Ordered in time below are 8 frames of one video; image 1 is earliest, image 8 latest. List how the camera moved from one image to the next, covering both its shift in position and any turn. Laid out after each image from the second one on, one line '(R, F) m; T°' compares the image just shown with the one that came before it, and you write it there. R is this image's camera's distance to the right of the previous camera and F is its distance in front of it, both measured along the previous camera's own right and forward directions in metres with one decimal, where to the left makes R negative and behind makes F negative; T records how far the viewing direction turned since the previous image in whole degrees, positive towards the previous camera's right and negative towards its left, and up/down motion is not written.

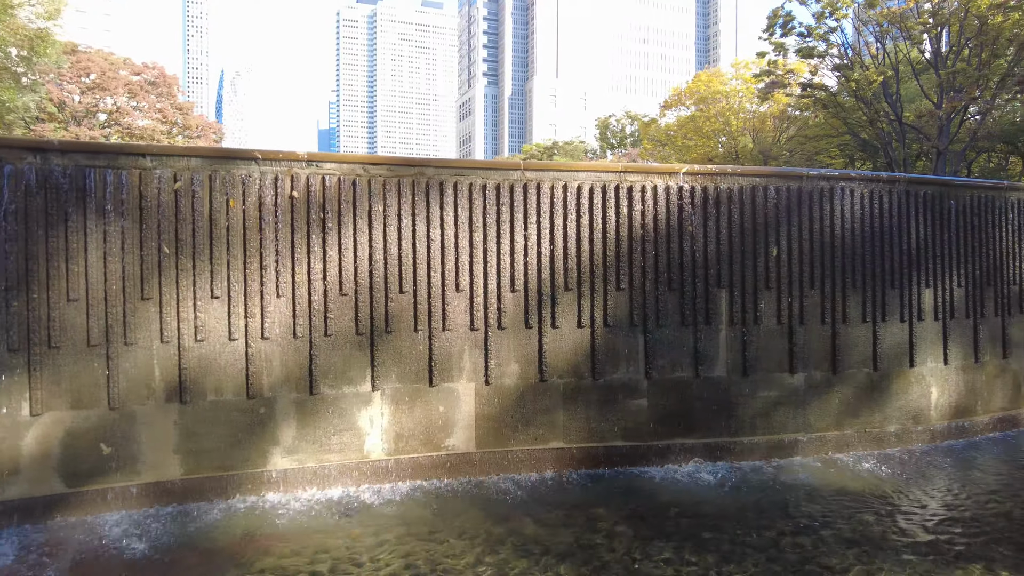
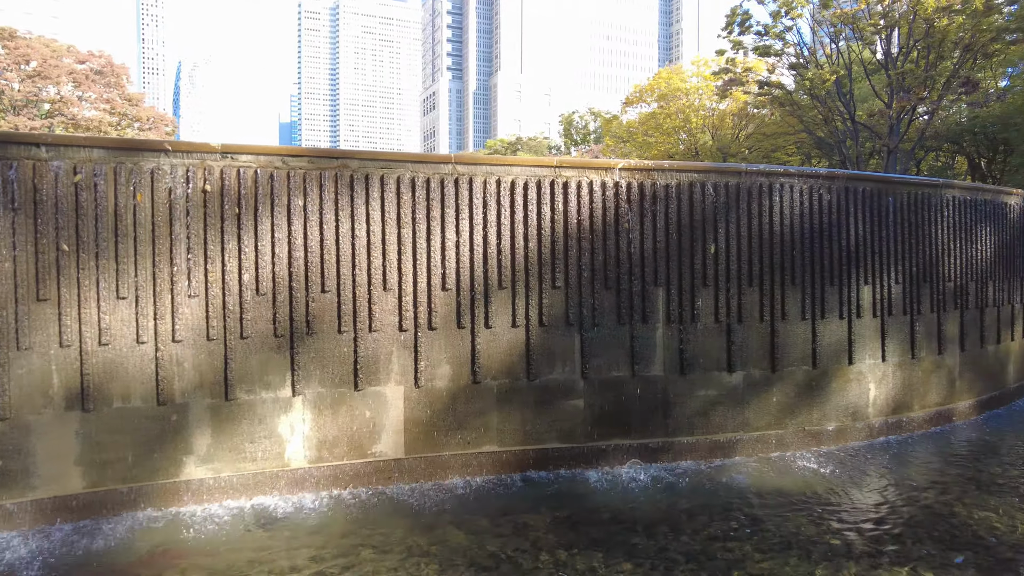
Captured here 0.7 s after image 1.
(+0.3, +0.2) m; +3°
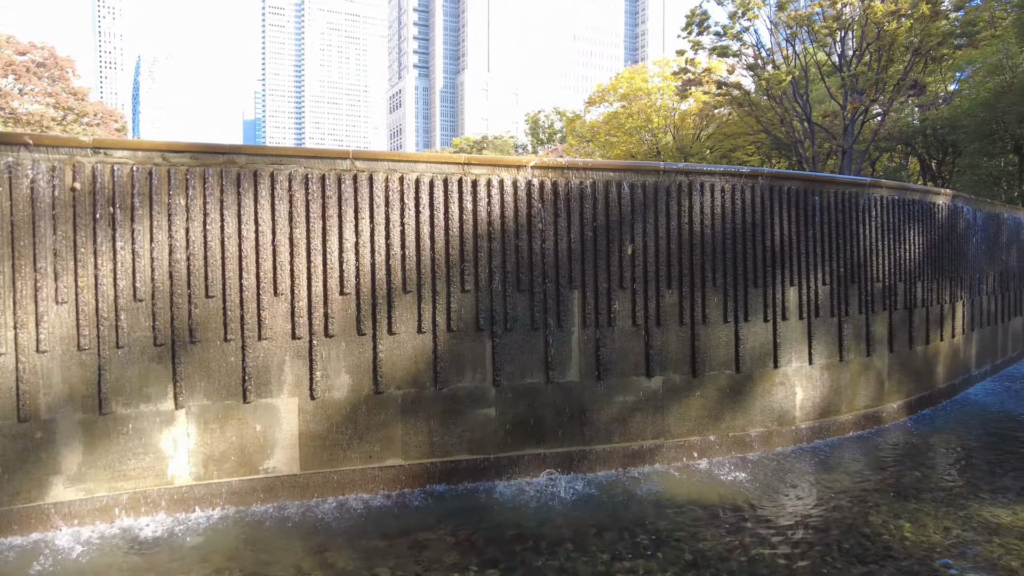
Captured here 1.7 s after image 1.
(+0.6, +0.3) m; +3°
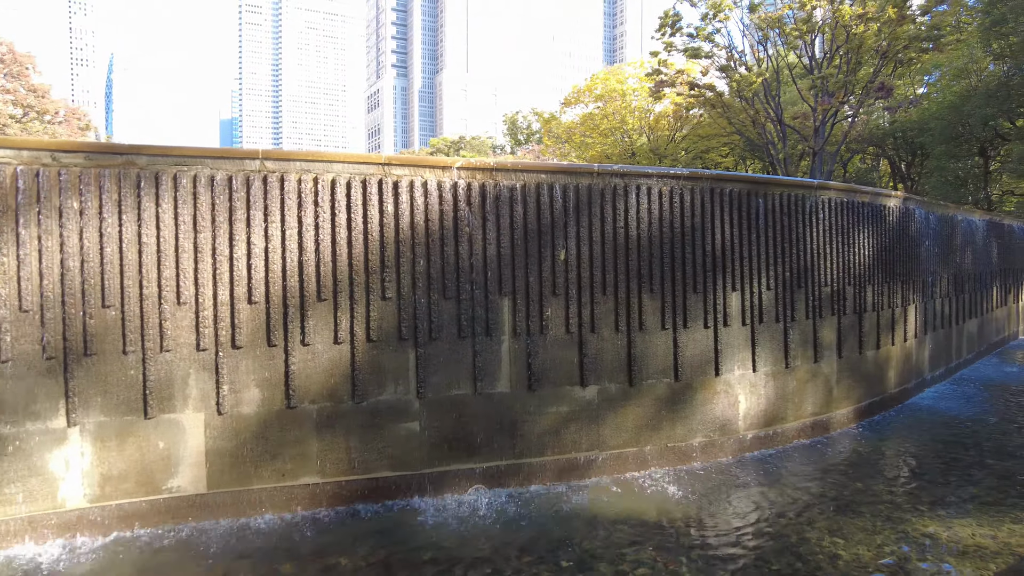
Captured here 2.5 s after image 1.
(+0.5, +0.3) m; +2°
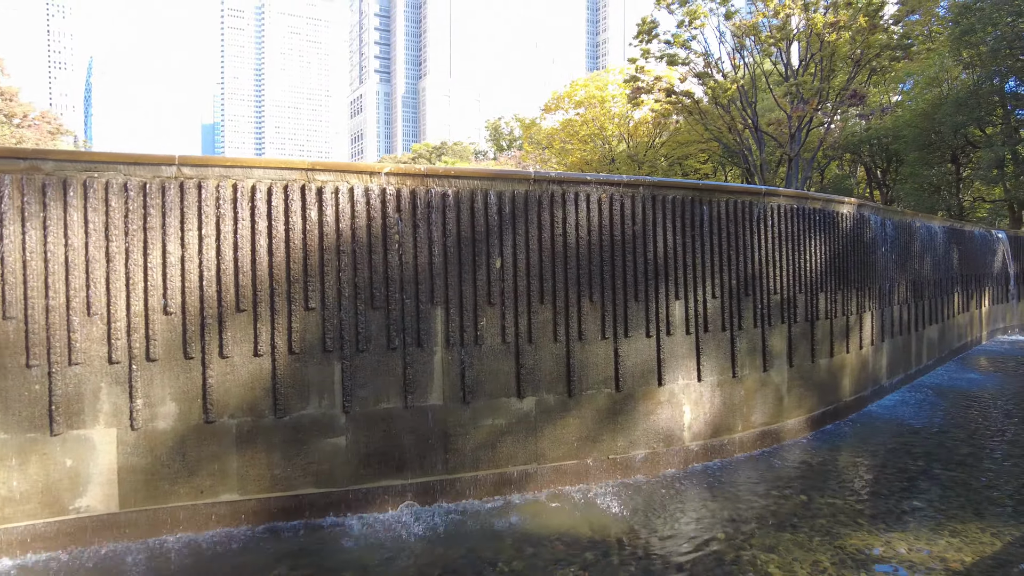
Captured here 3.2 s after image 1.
(+0.4, +0.2) m; +1°
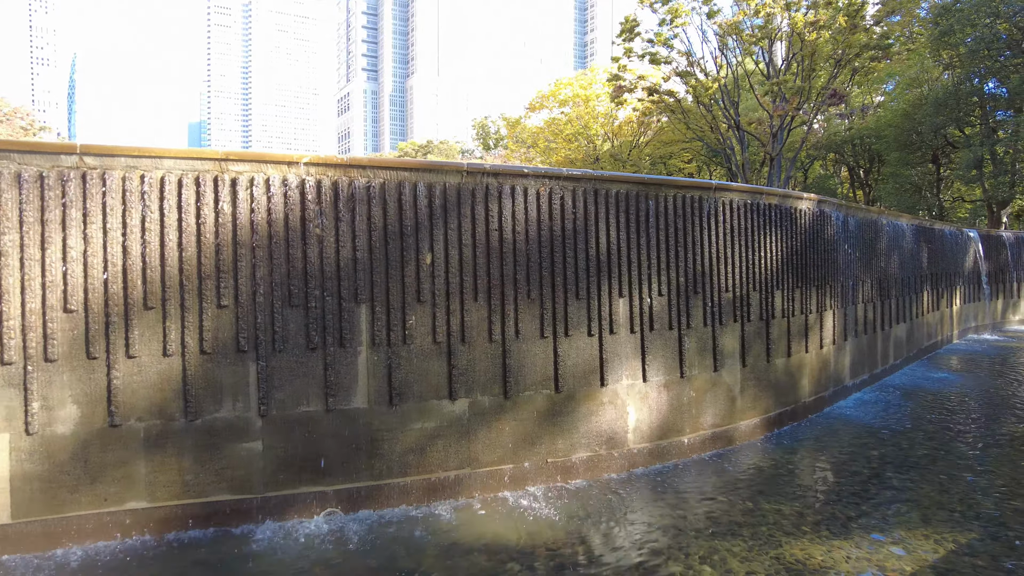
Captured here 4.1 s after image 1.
(+0.5, +0.2) m; +1°
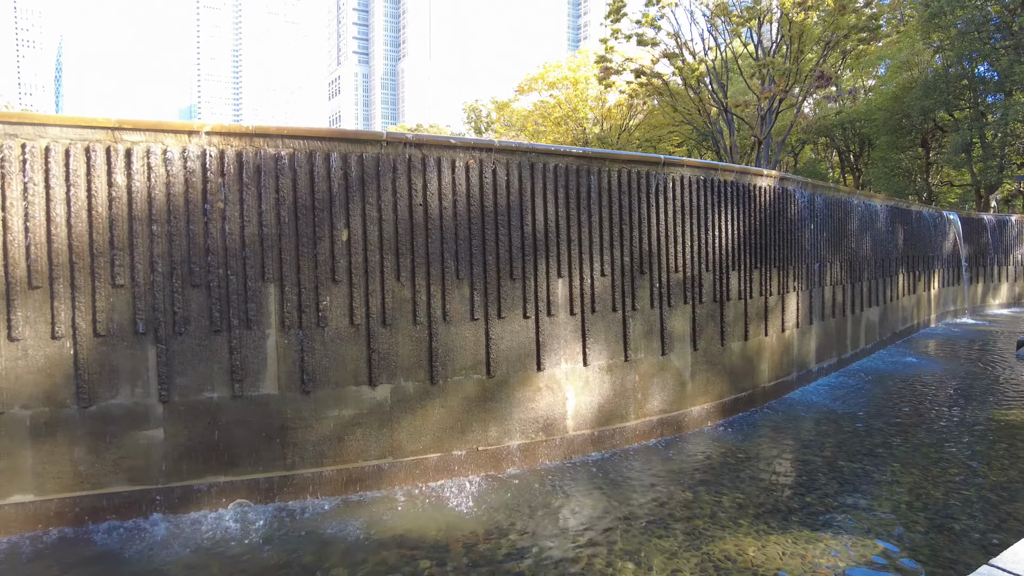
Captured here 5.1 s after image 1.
(+0.6, +0.3) m; +1°
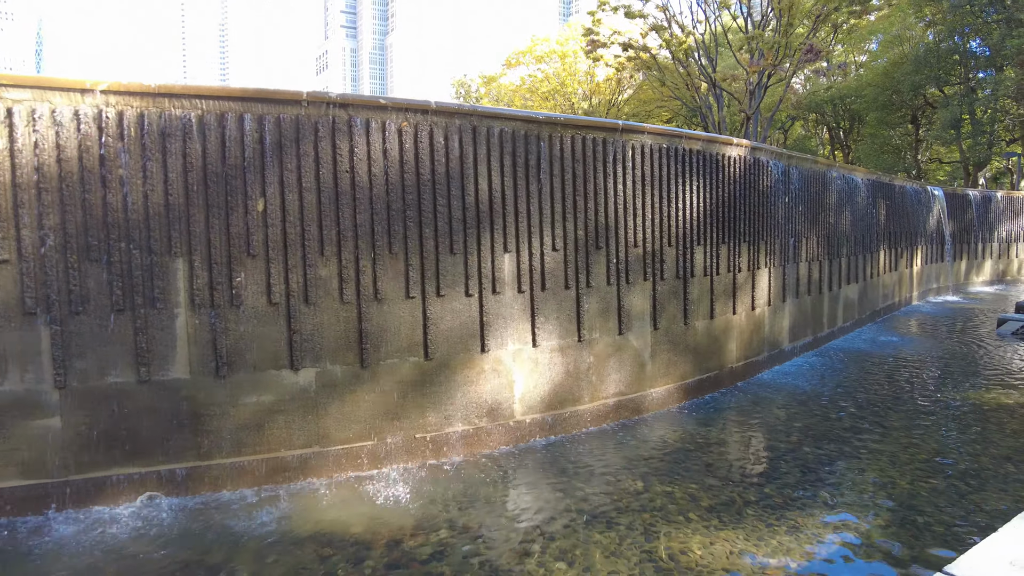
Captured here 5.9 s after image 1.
(+0.4, +0.4) m; +1°
